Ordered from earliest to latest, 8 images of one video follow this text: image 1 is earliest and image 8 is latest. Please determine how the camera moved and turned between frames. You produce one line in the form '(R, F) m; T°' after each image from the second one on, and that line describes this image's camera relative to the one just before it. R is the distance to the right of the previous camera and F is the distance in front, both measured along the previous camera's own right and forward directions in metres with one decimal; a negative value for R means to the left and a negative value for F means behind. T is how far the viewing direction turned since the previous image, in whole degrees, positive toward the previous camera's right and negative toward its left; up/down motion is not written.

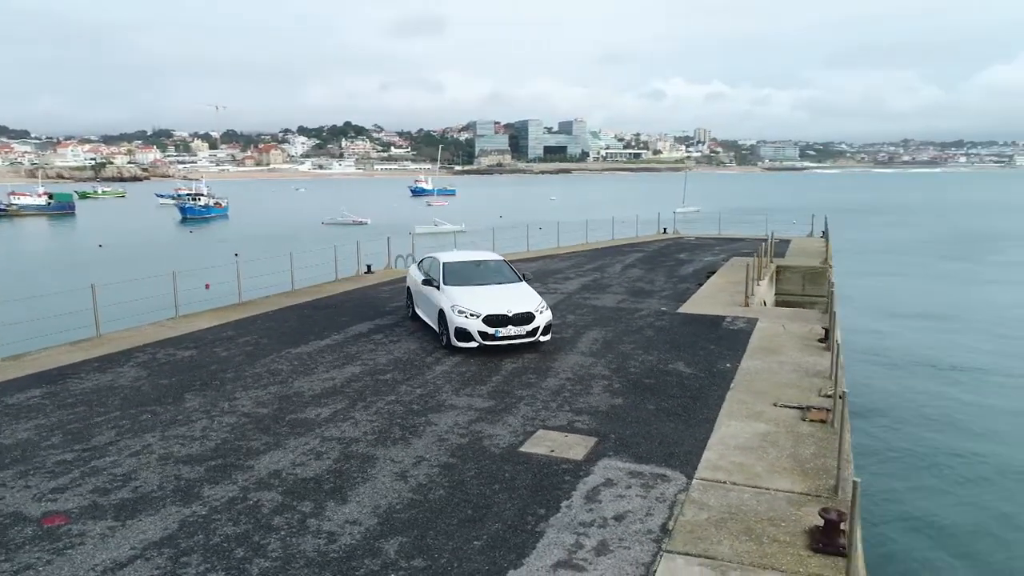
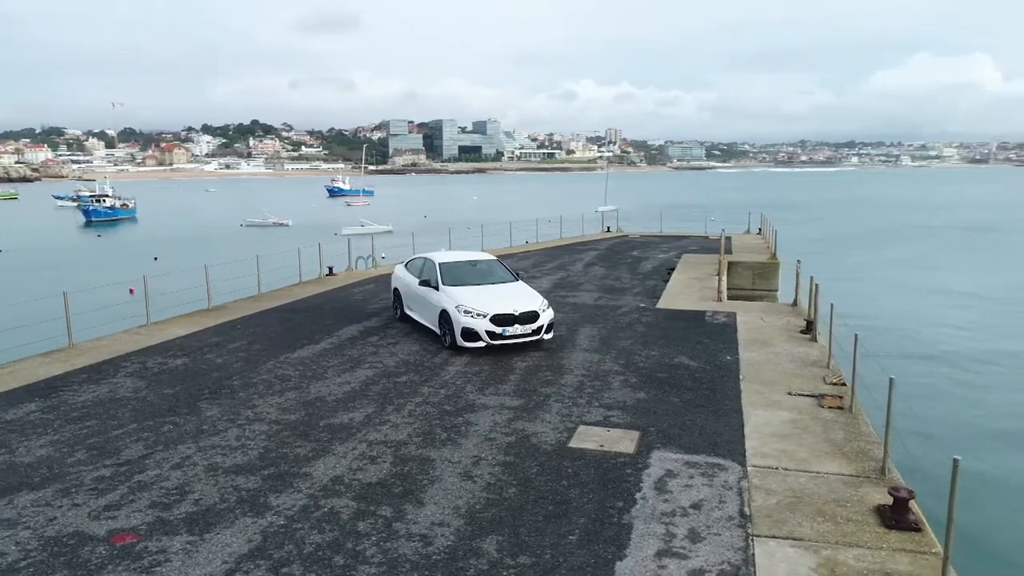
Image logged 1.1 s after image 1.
(-1.3, 0.0) m; +6°
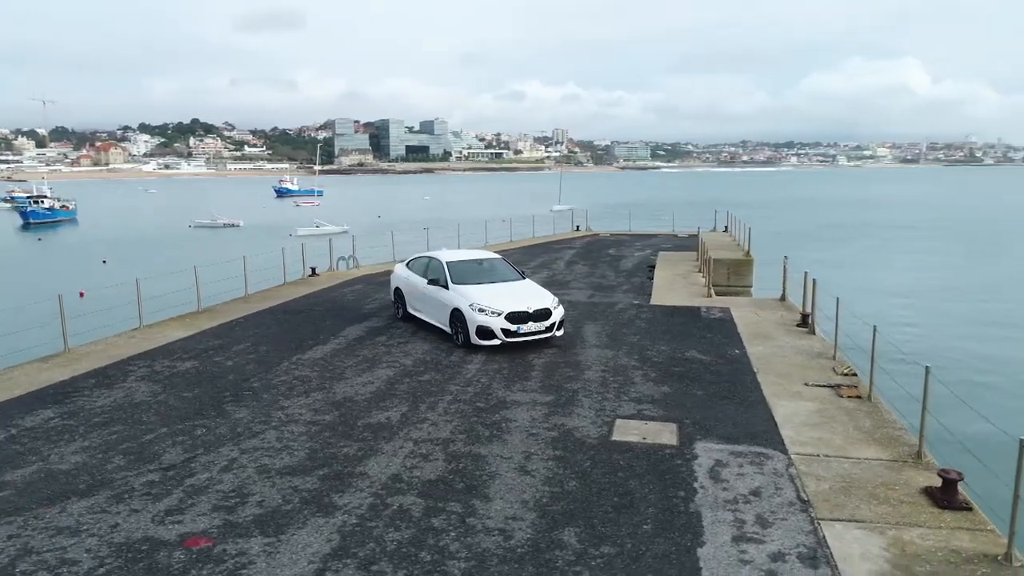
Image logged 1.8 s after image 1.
(-1.0, 0.0) m; +4°
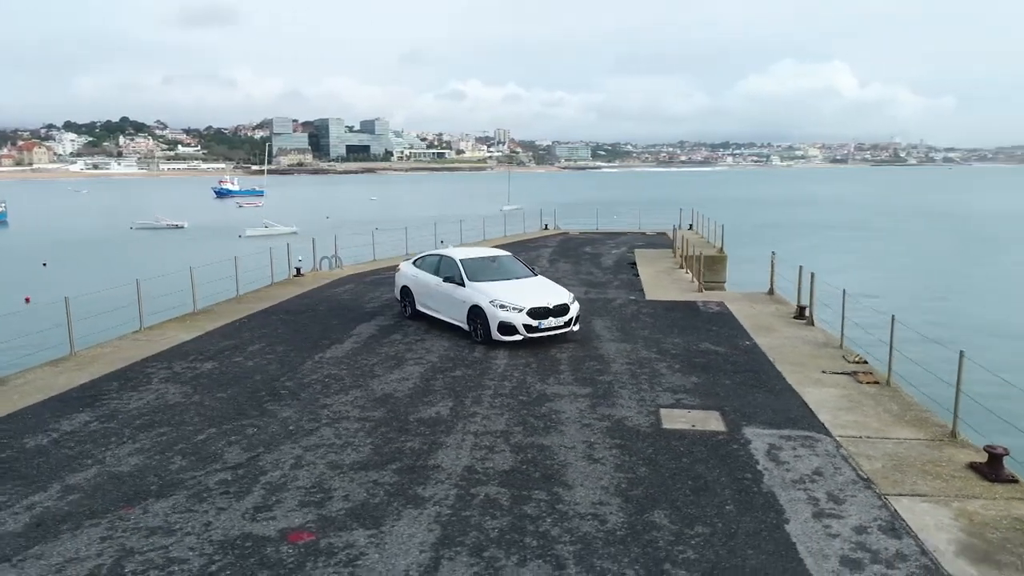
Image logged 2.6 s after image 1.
(-1.2, -0.1) m; +4°
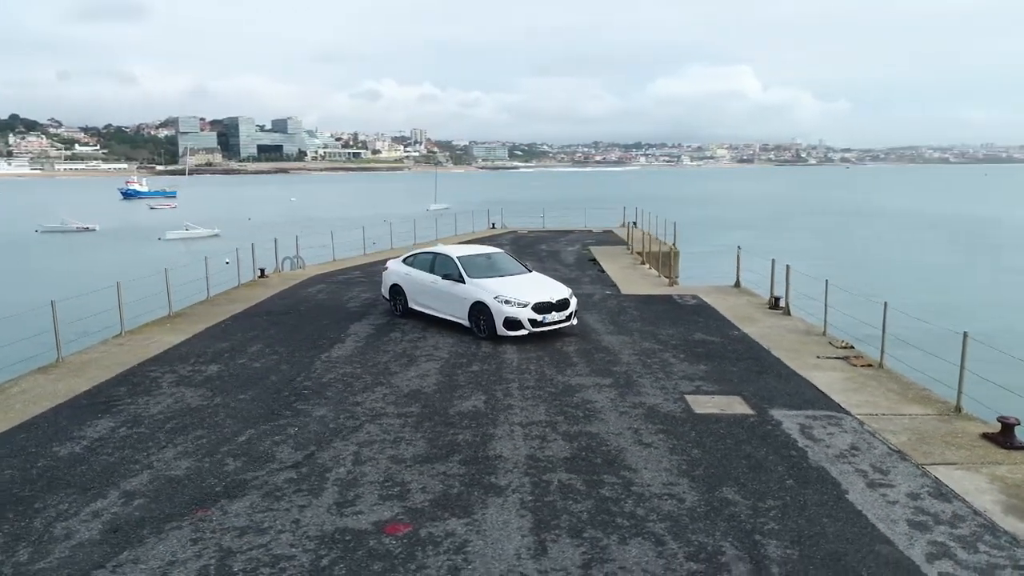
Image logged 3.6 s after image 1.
(-1.3, -0.1) m; +6°
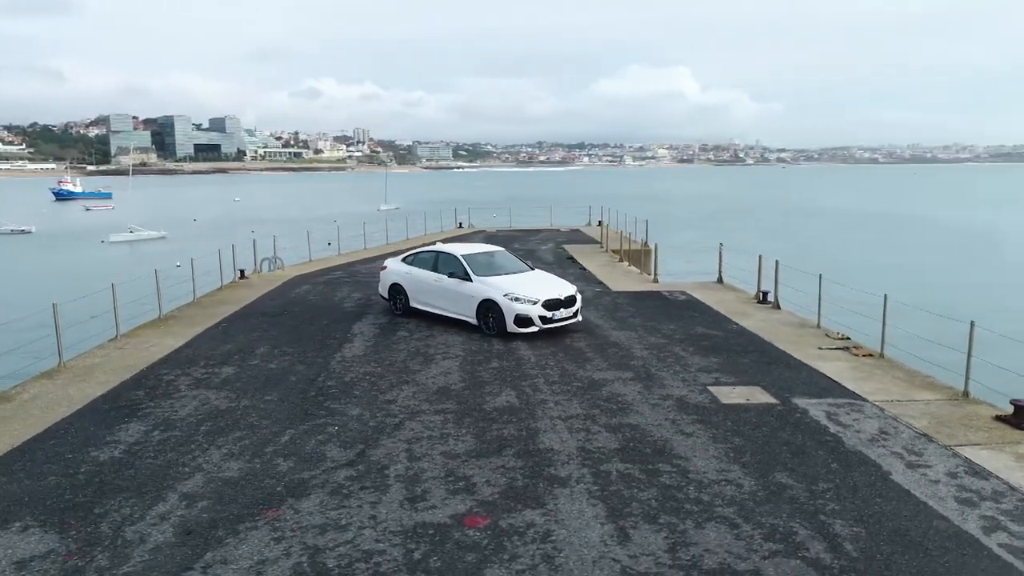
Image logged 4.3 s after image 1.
(-1.0, -0.1) m; +4°
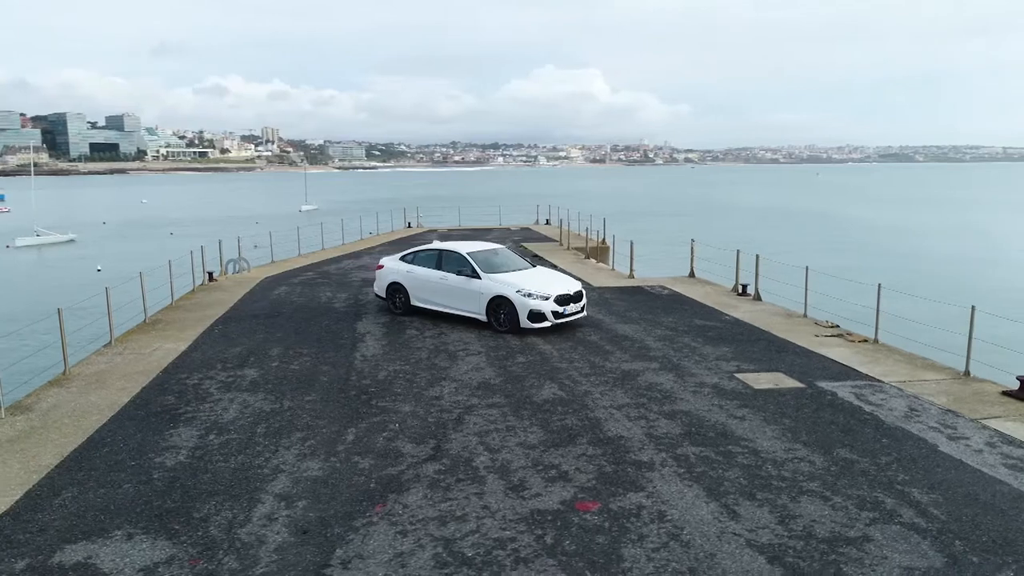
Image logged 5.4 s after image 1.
(-1.5, -0.1) m; +6°
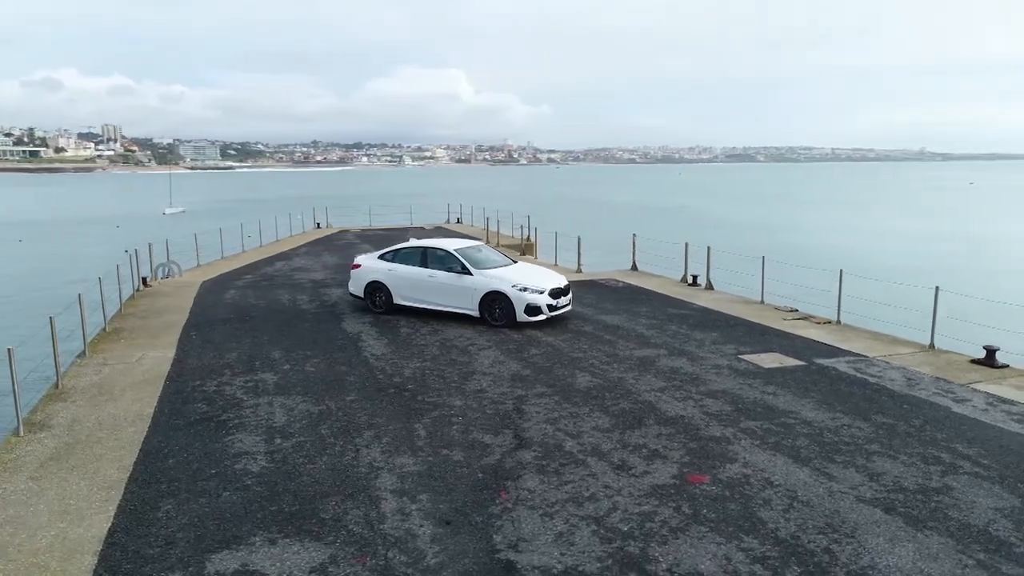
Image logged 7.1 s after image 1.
(-2.0, -0.1) m; +10°
